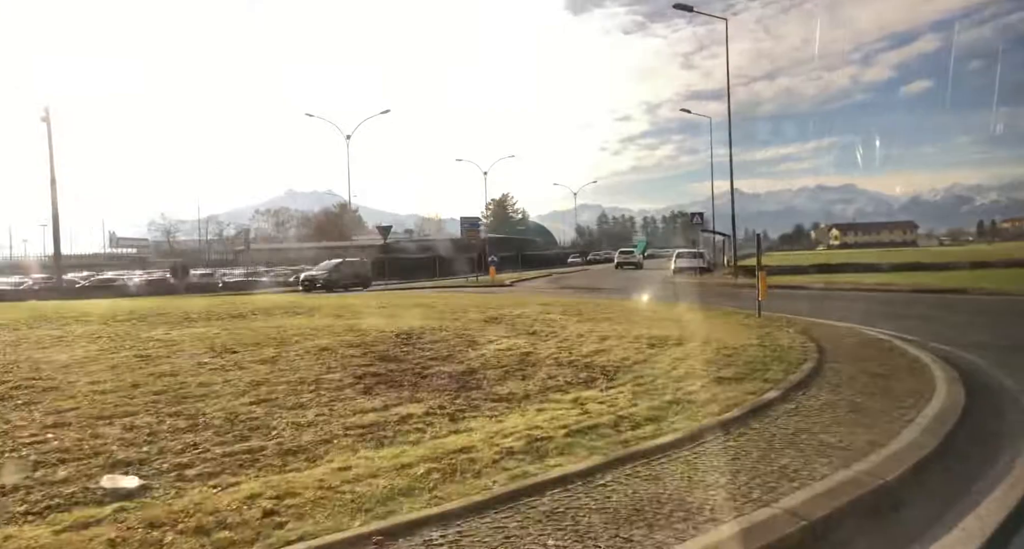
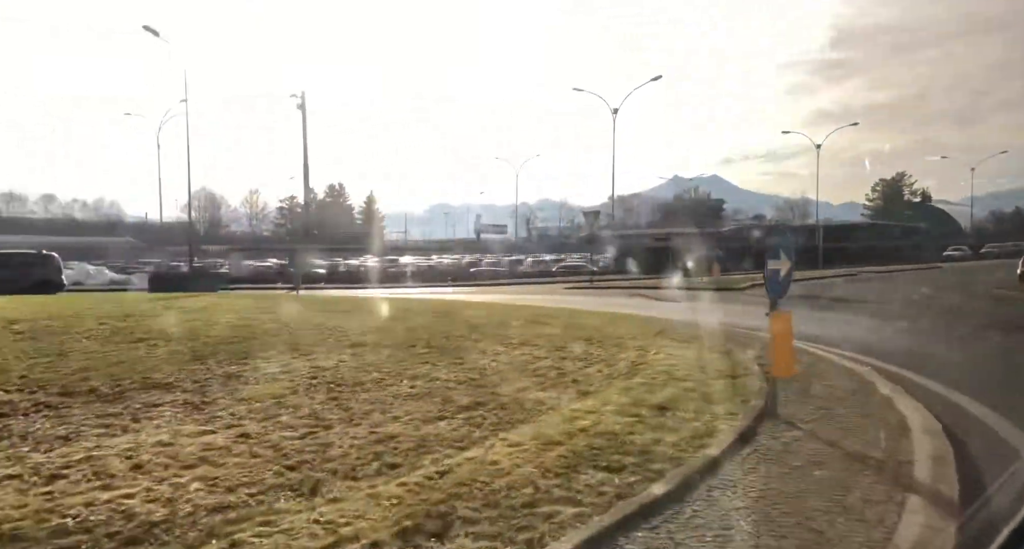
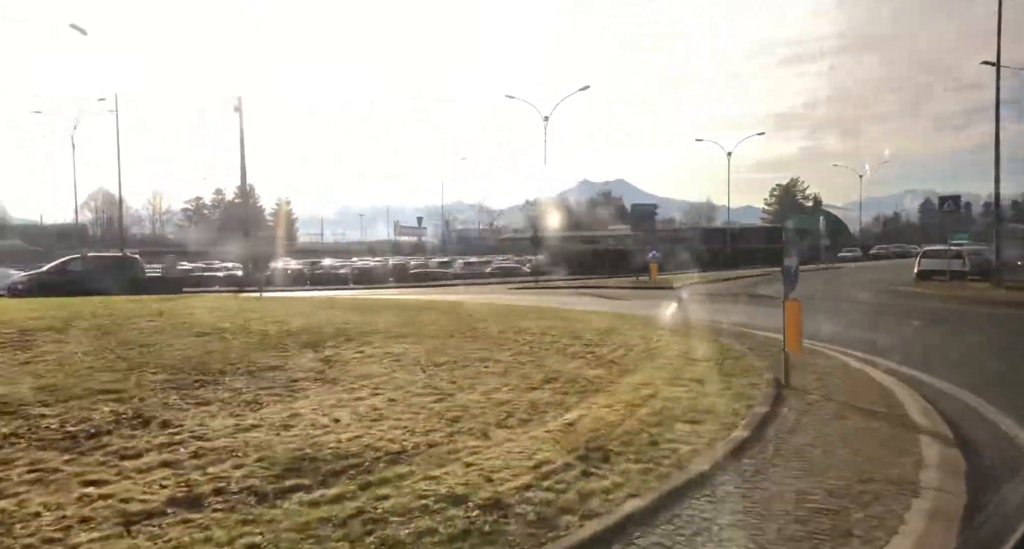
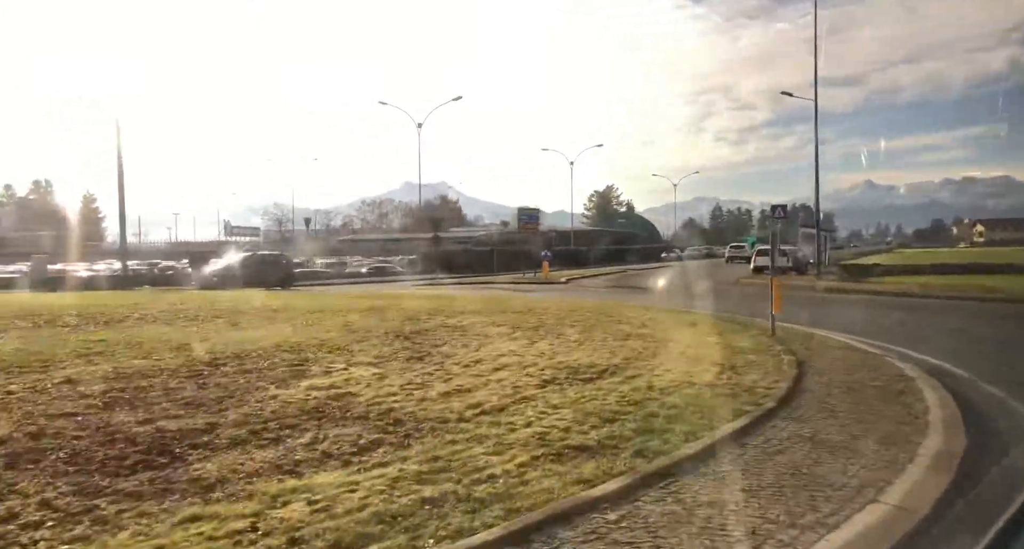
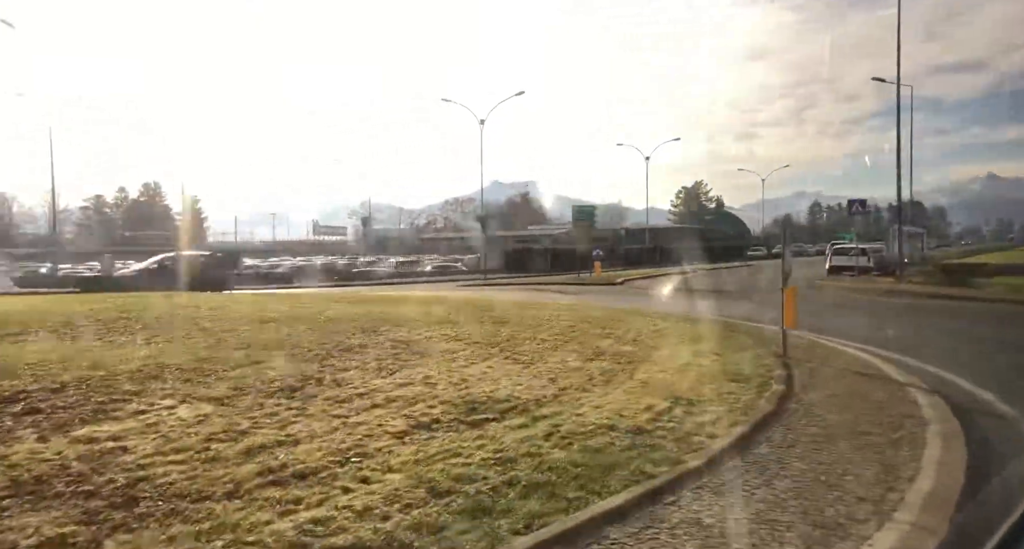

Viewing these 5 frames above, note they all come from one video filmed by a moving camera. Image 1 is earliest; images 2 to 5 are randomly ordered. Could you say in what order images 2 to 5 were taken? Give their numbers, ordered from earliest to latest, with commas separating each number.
4, 5, 3, 2
